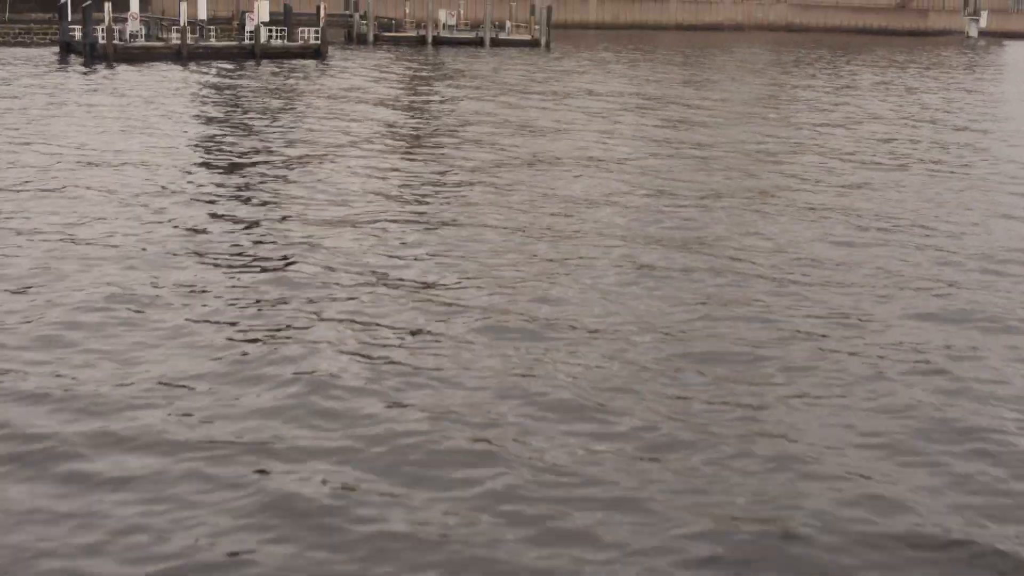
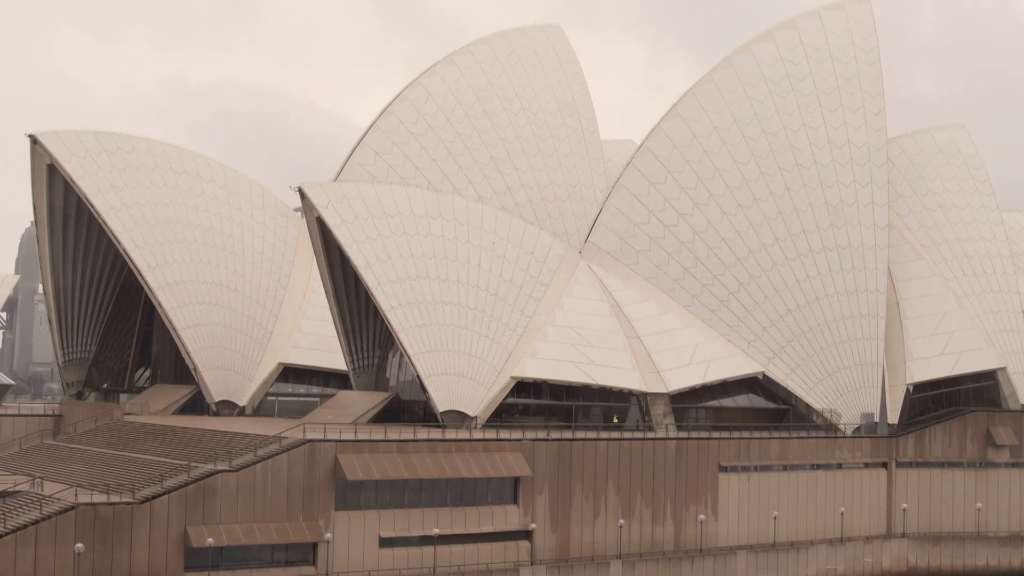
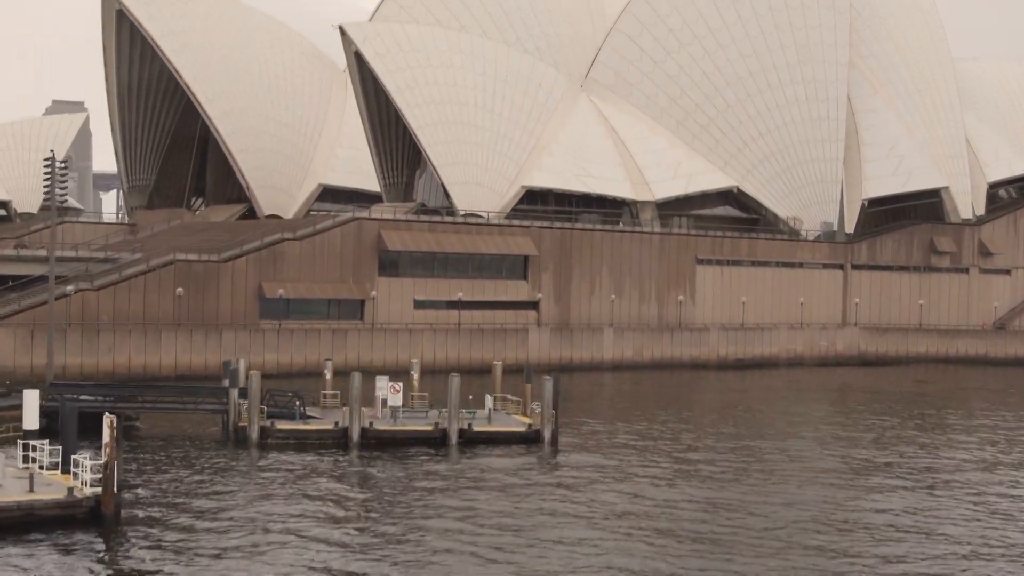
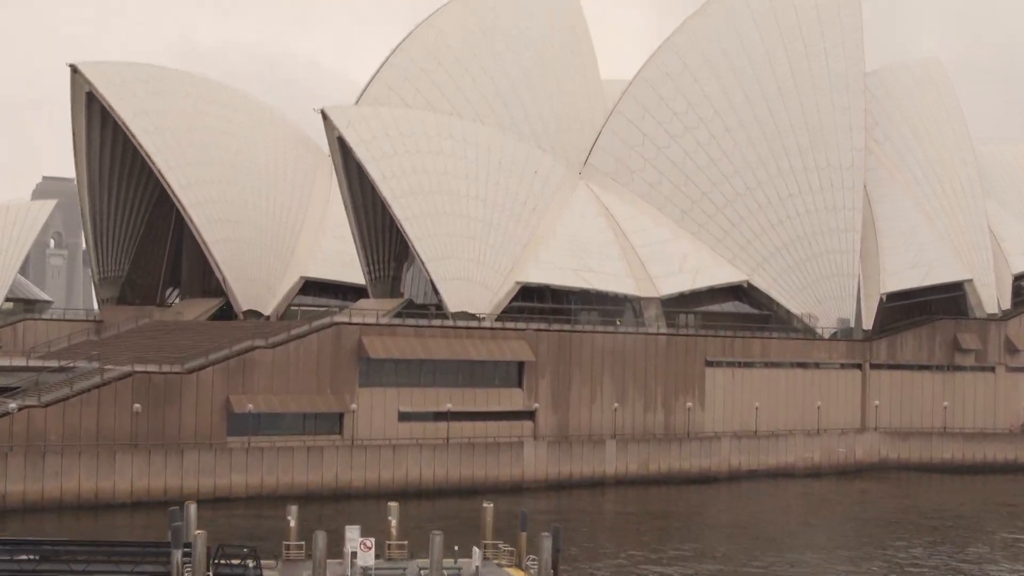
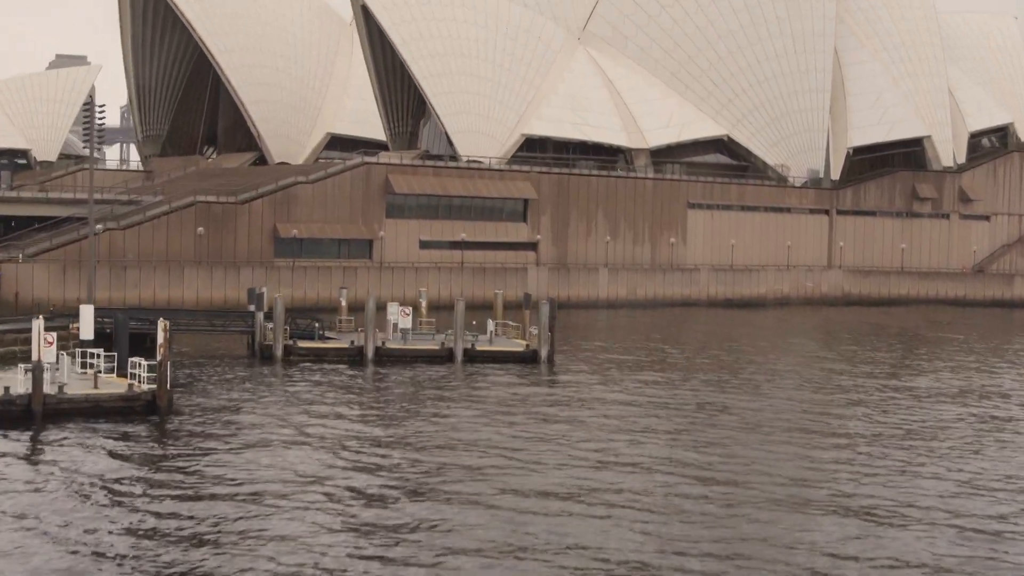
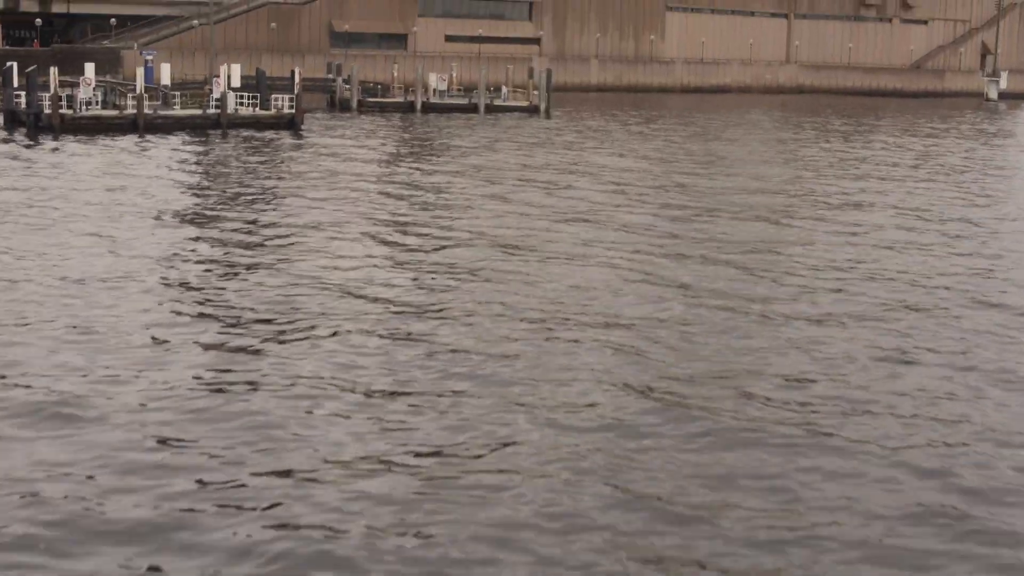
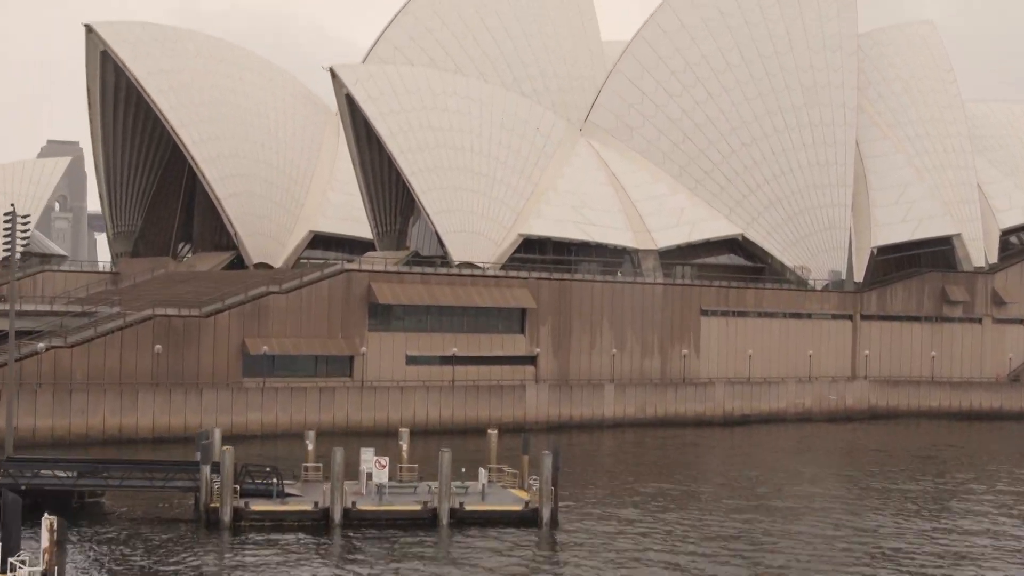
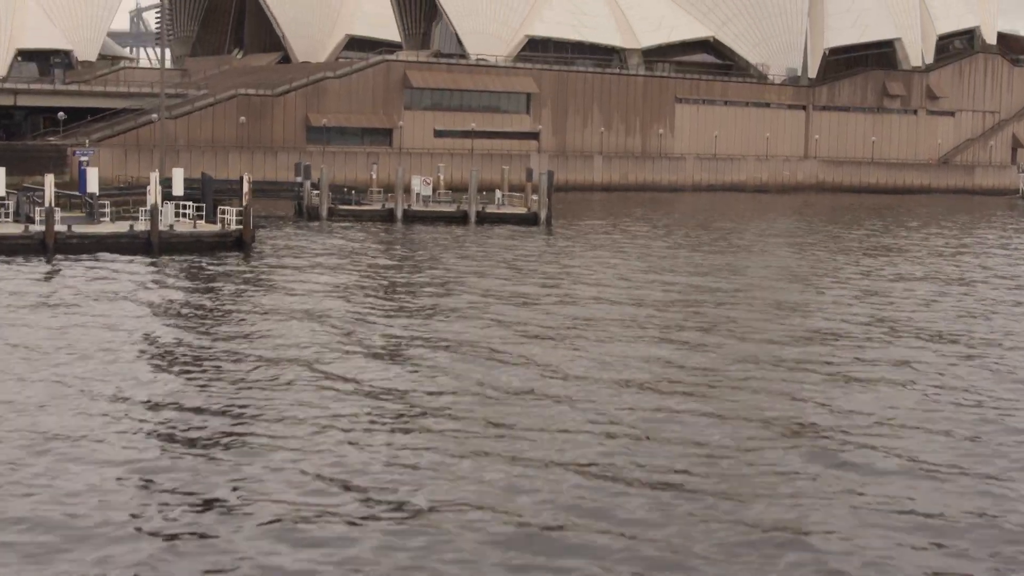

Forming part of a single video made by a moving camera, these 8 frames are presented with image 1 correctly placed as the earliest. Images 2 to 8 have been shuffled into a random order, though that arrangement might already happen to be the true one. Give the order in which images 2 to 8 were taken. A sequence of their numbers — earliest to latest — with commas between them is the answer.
6, 8, 5, 3, 7, 4, 2
